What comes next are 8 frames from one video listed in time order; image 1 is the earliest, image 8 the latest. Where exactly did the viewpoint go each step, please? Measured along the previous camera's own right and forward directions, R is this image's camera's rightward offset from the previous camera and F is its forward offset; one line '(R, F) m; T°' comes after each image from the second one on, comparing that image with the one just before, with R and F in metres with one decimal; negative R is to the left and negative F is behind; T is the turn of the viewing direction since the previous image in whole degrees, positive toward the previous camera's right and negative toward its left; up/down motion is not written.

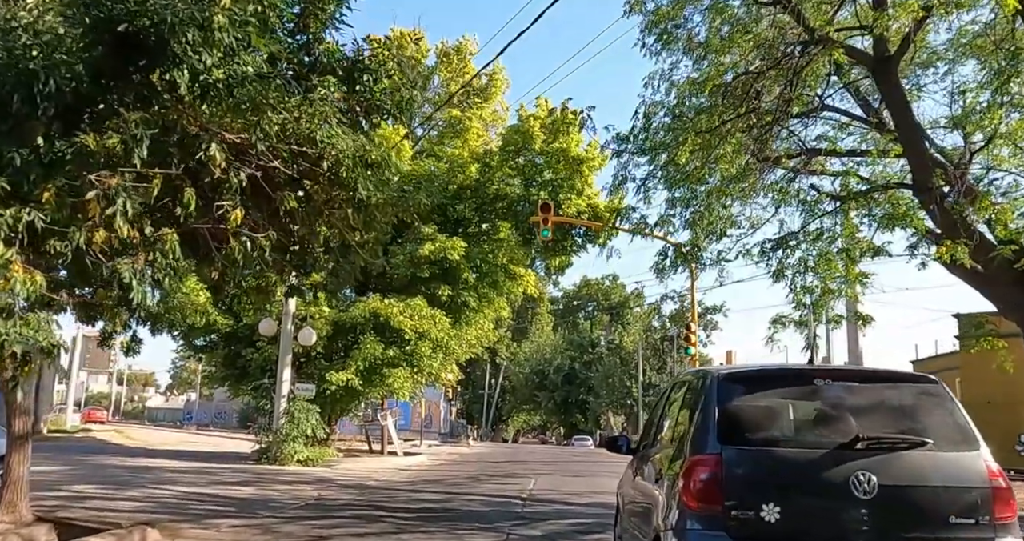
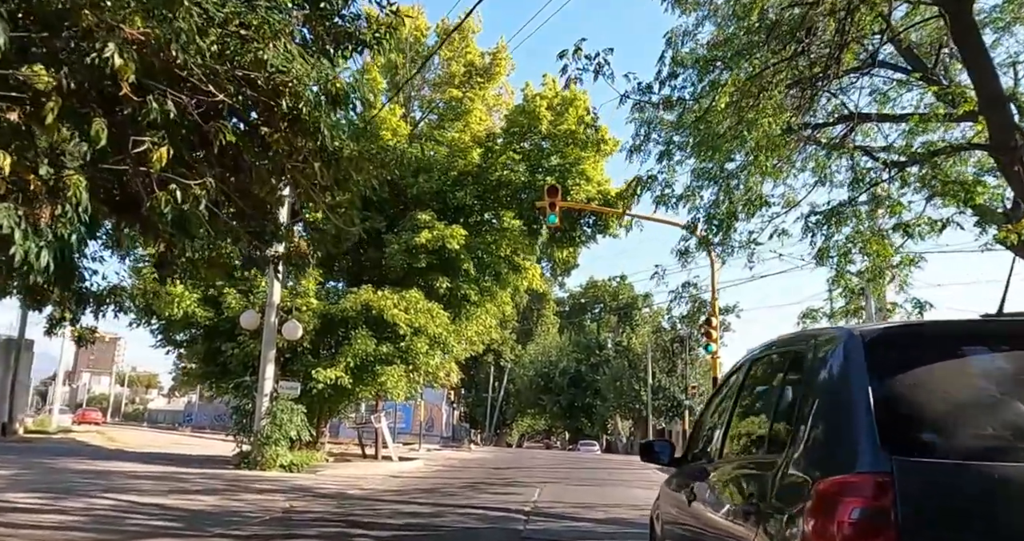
(0.0, +1.7) m; 0°
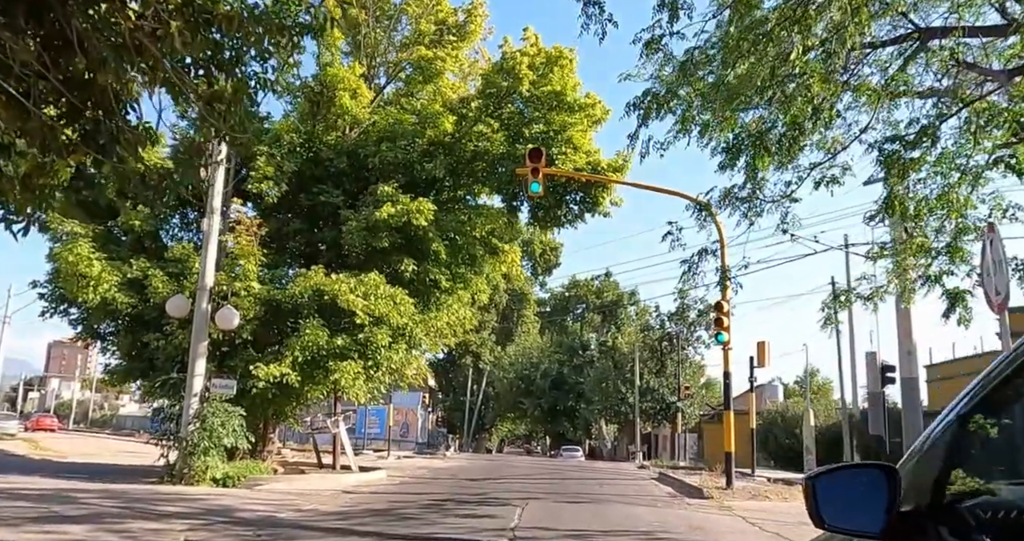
(+0.1, +2.7) m; +1°
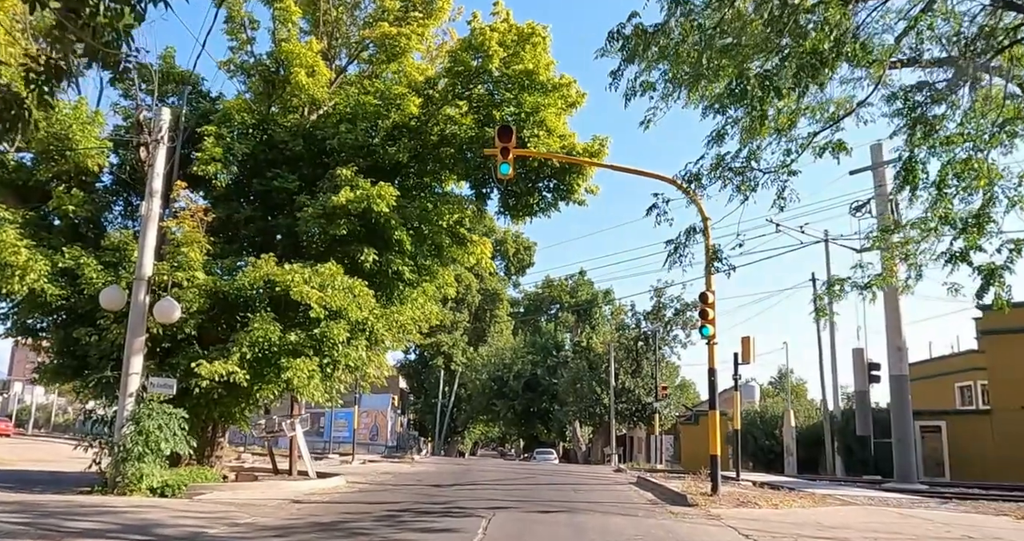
(+0.1, +1.2) m; +2°
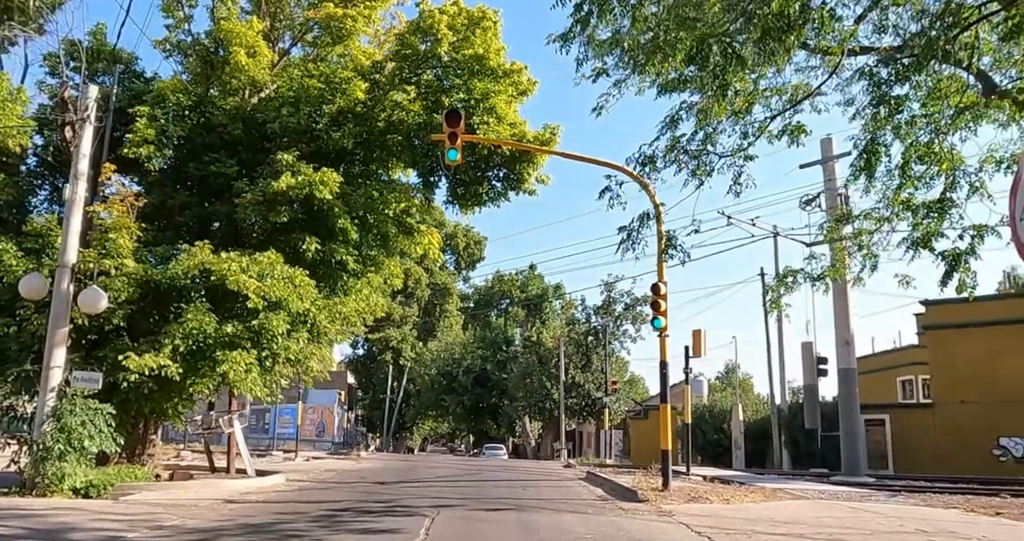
(+0.1, +0.4) m; +4°
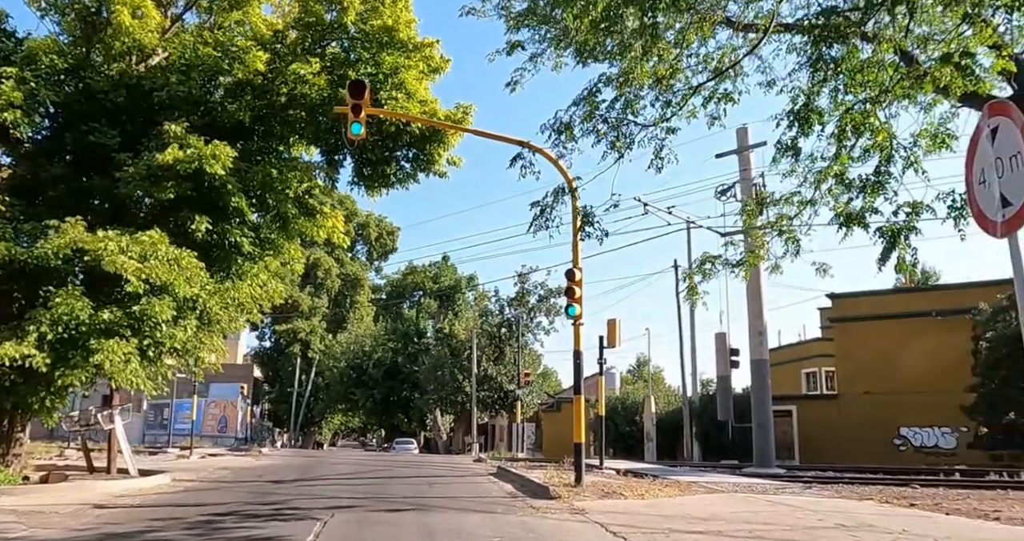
(+0.1, +0.7) m; +6°
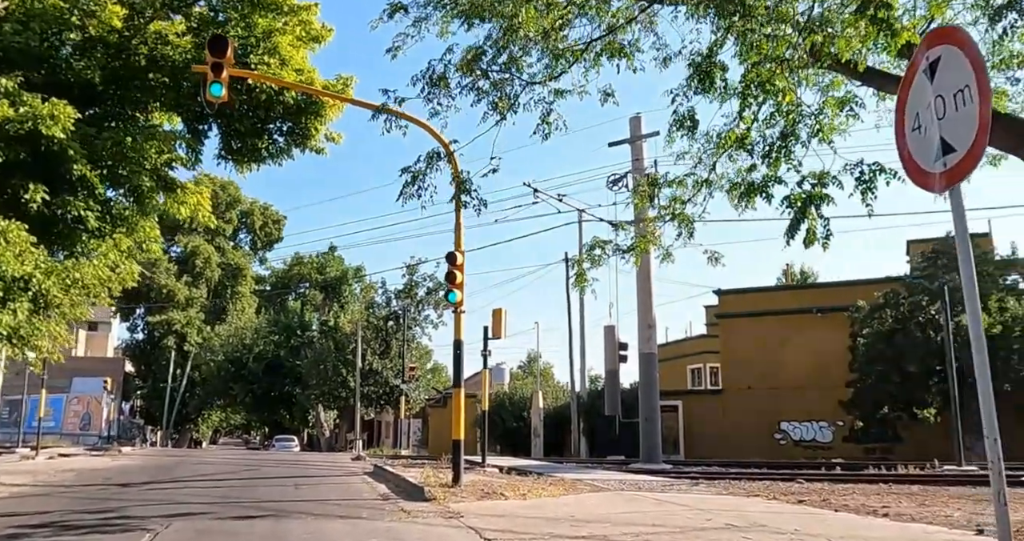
(+0.2, +0.8) m; +8°
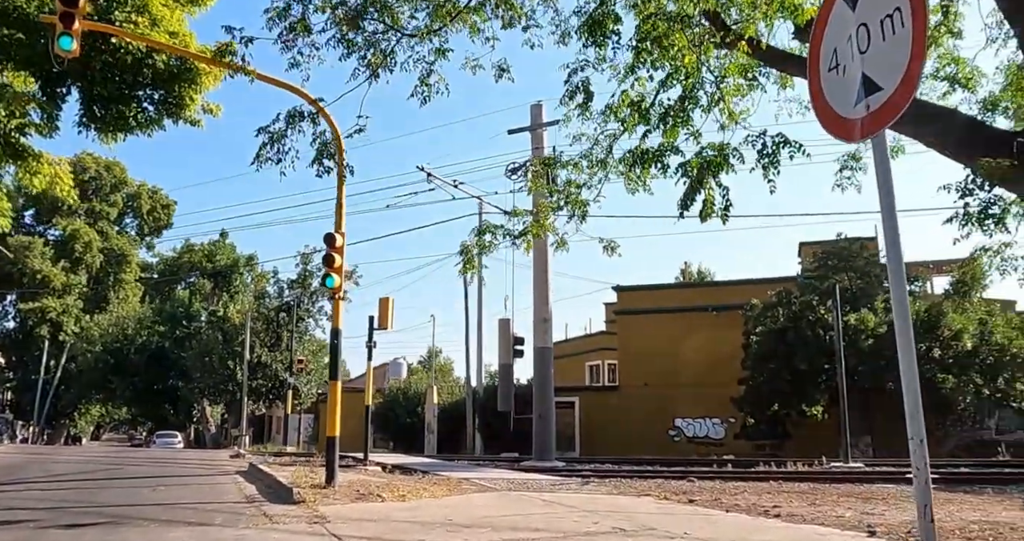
(+0.3, +0.6) m; +7°
